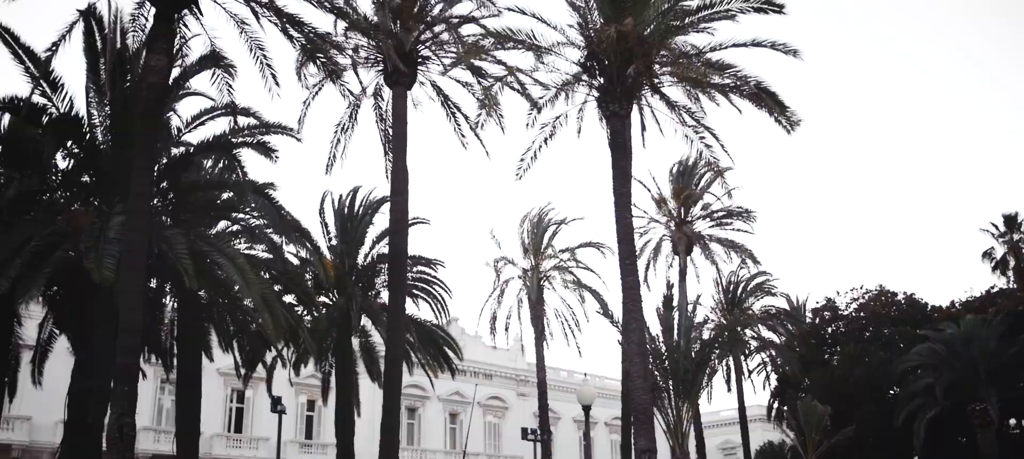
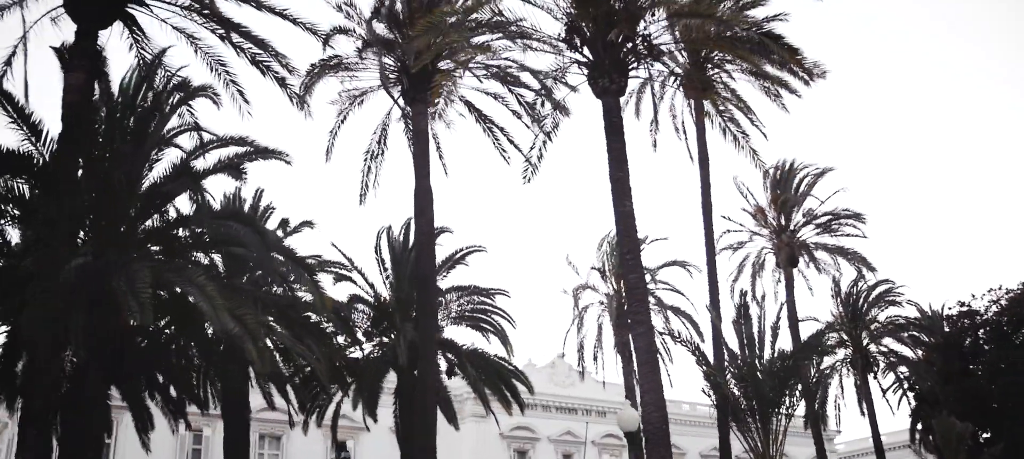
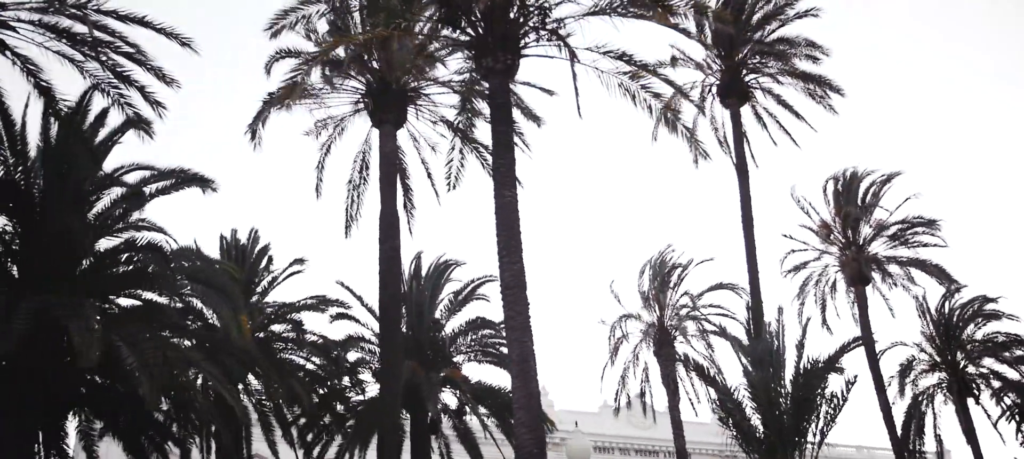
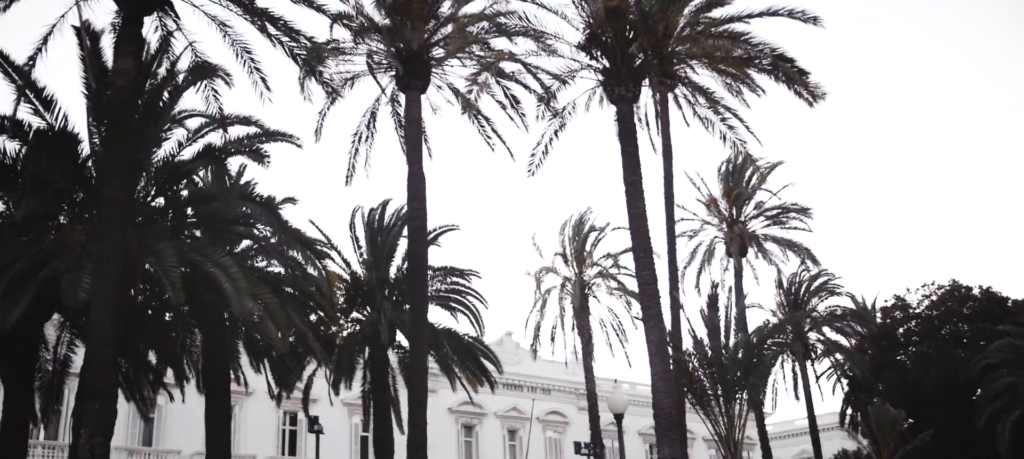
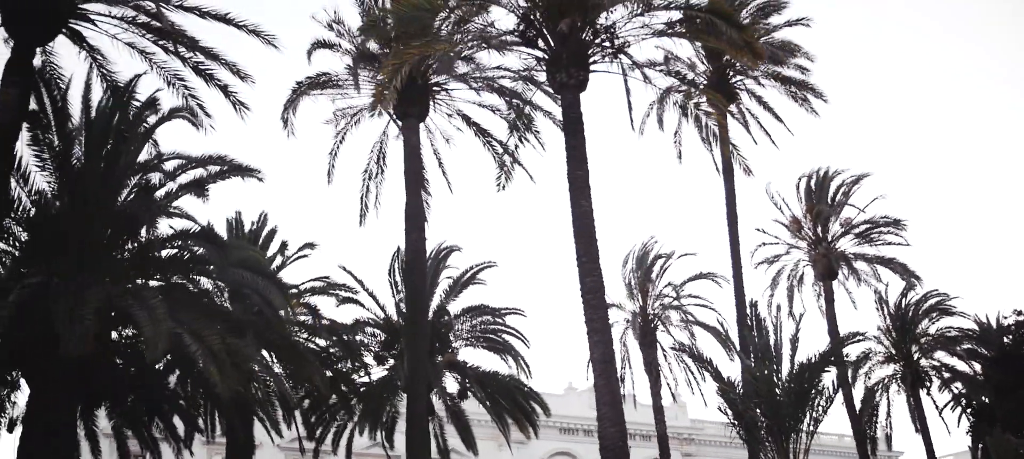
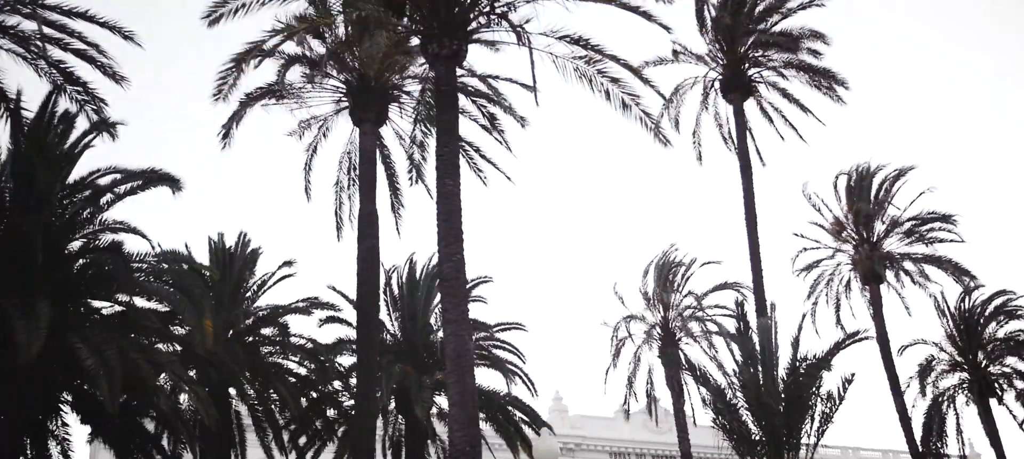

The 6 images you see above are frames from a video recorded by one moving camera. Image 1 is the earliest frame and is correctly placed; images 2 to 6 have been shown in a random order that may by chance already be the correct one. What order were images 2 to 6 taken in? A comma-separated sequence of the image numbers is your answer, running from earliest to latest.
4, 2, 5, 3, 6
